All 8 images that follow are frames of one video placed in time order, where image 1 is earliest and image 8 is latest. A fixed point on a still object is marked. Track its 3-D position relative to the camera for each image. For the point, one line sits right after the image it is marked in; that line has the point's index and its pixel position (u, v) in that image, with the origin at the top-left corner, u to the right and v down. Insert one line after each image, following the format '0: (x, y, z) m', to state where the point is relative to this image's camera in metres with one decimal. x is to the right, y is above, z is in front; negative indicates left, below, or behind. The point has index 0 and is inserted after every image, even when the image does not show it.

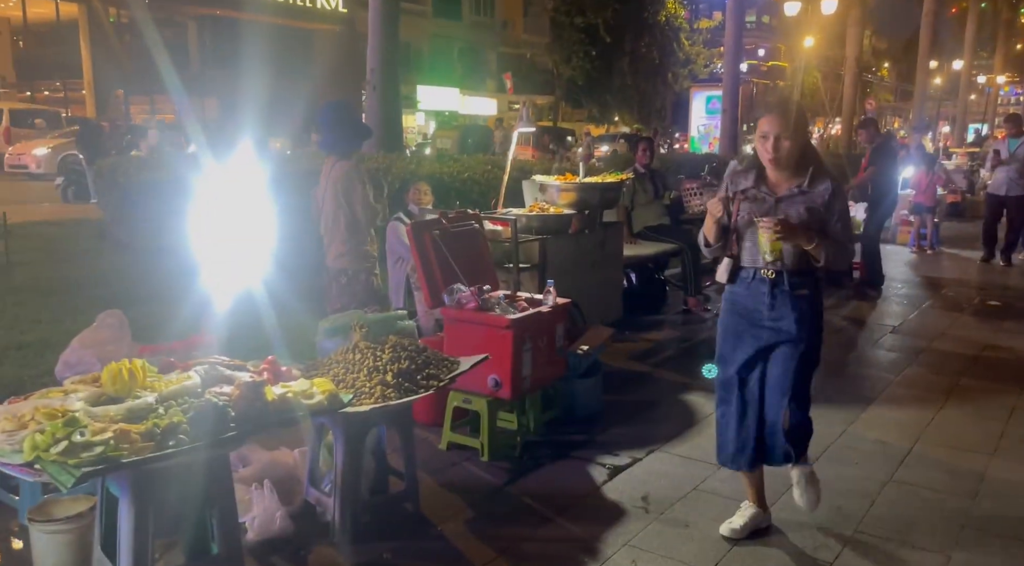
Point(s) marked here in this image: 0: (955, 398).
0: (+3.1, -0.8, +5.5) m
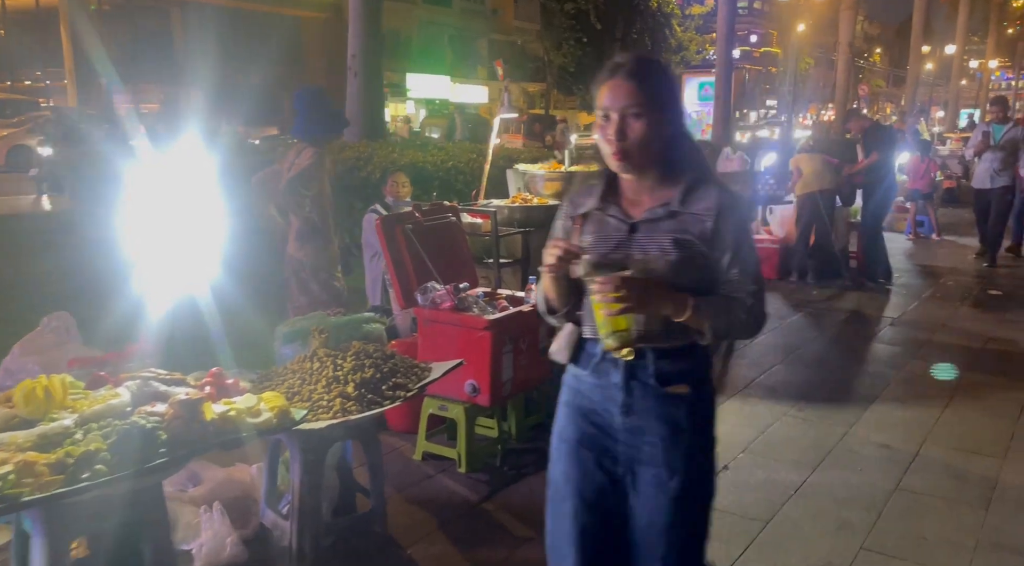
0: (+3.0, -0.8, +5.2) m
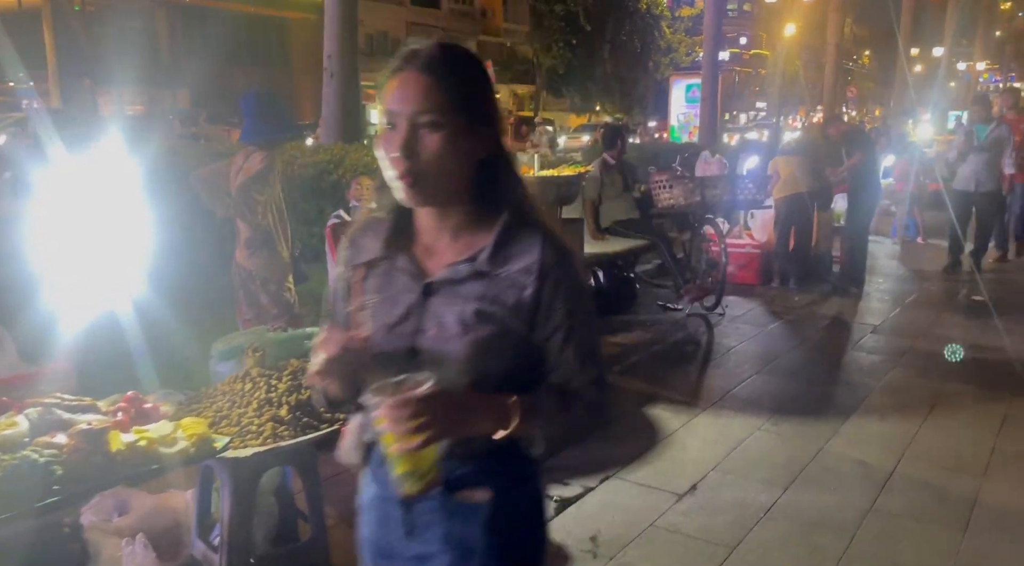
0: (+2.8, -0.8, +5.1) m
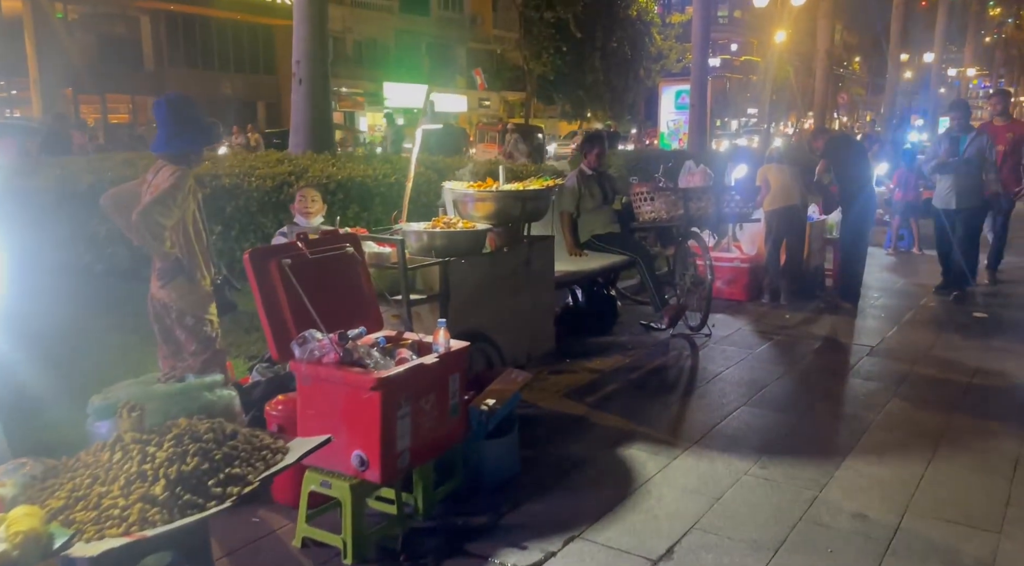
0: (+2.6, -1.0, +4.6) m
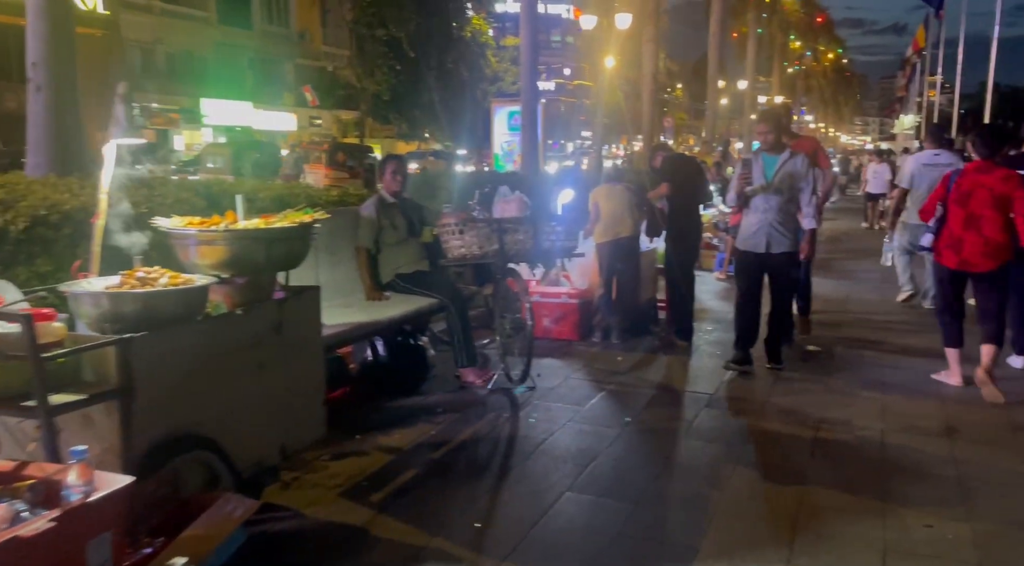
0: (+1.4, -1.2, +3.7) m
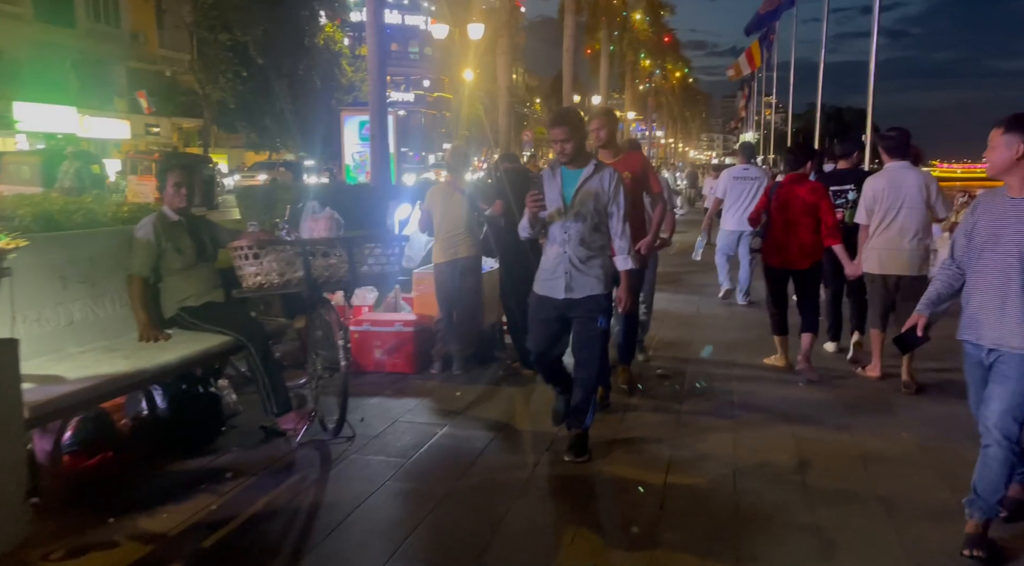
0: (+0.6, -1.4, +3.1) m
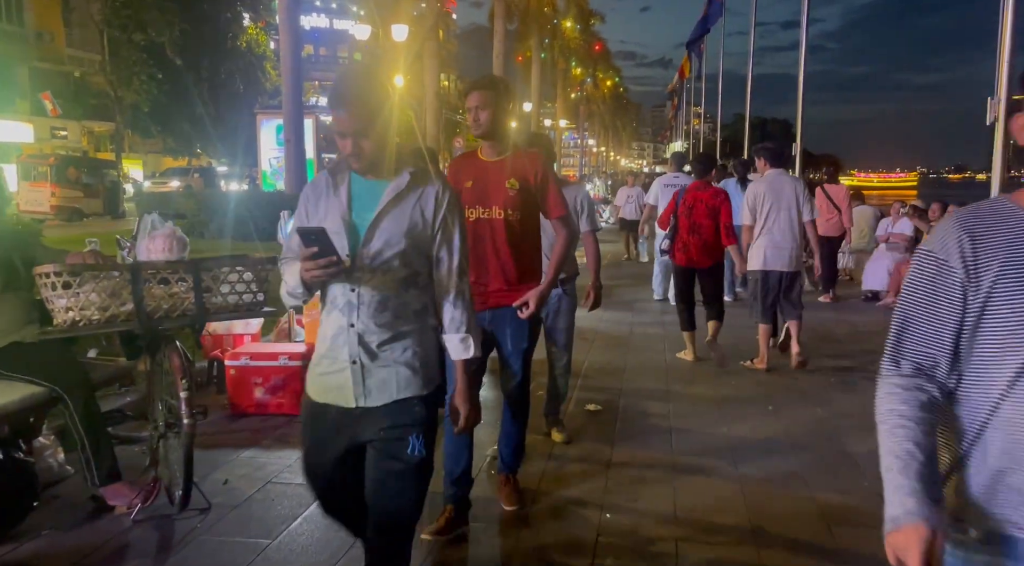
0: (+0.2, -1.5, +2.2) m
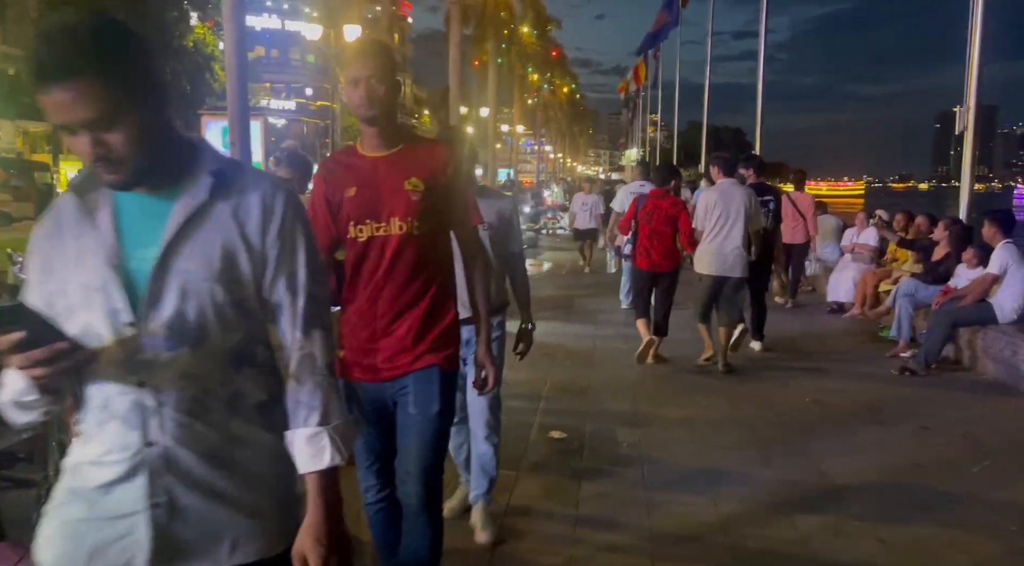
0: (+0.1, -1.6, +1.6) m
